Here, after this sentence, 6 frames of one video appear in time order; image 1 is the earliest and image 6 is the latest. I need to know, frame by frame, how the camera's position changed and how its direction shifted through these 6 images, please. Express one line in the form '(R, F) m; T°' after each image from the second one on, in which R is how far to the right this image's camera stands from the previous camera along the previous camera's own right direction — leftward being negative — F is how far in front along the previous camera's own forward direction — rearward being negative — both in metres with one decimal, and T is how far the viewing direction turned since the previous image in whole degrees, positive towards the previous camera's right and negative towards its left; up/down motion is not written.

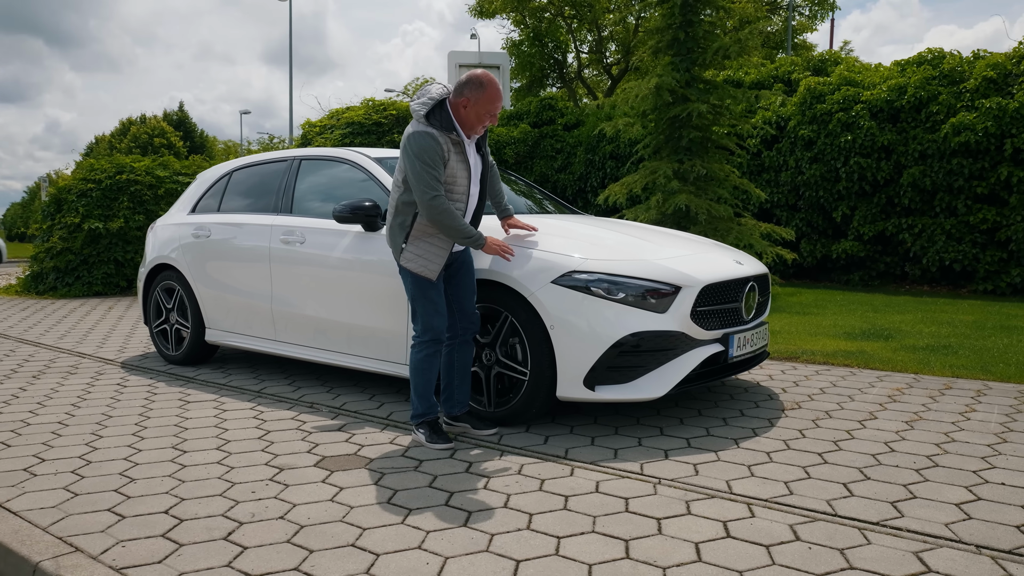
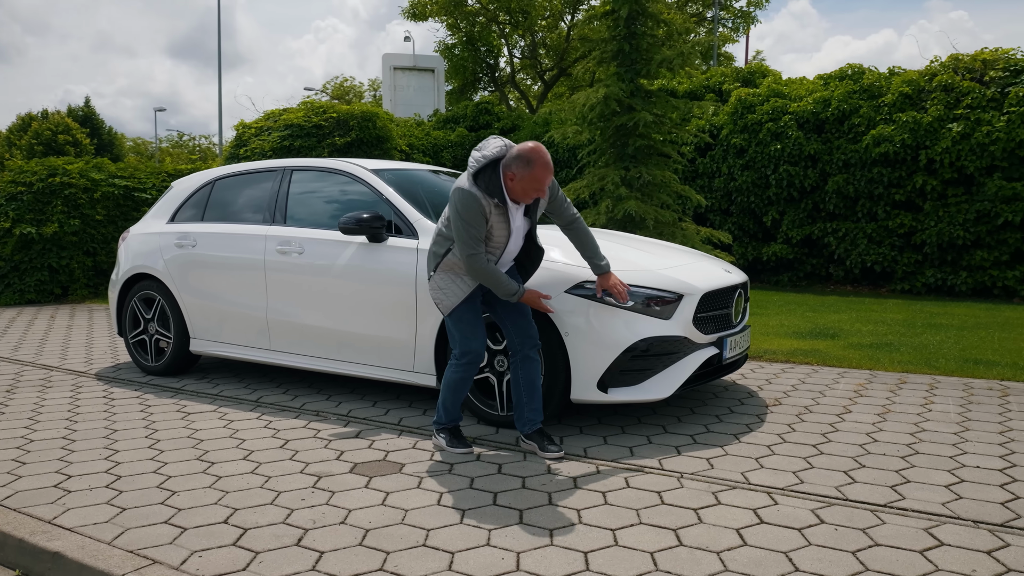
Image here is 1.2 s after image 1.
(-0.5, -0.2) m; +6°
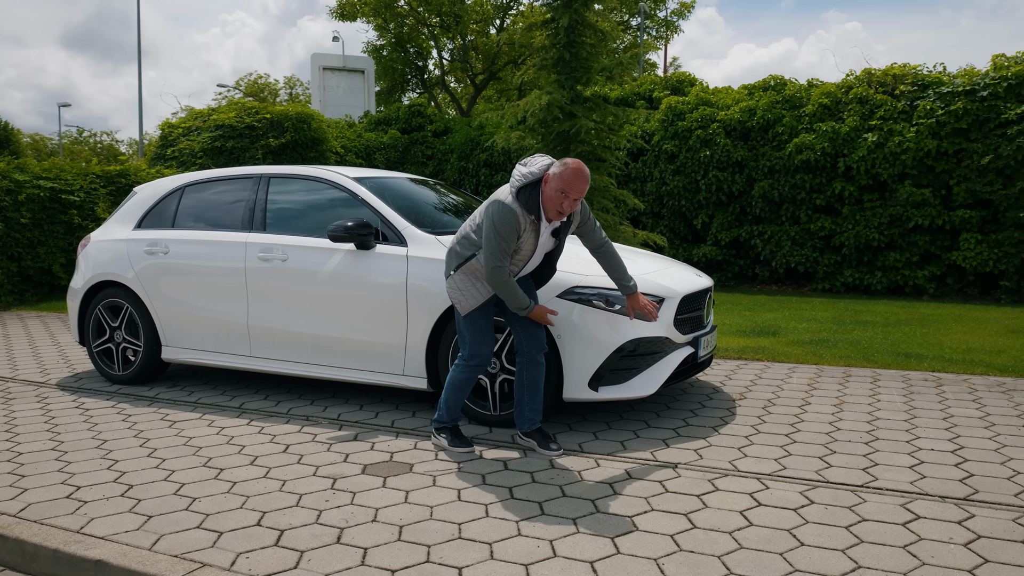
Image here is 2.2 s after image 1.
(-0.4, -0.2) m; +6°
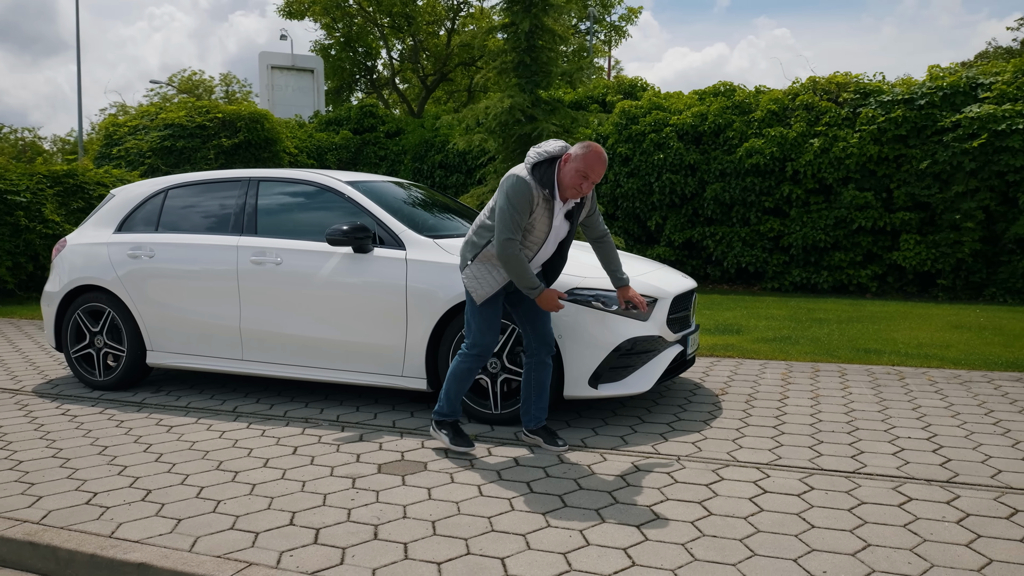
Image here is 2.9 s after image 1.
(-0.4, -0.1) m; +4°
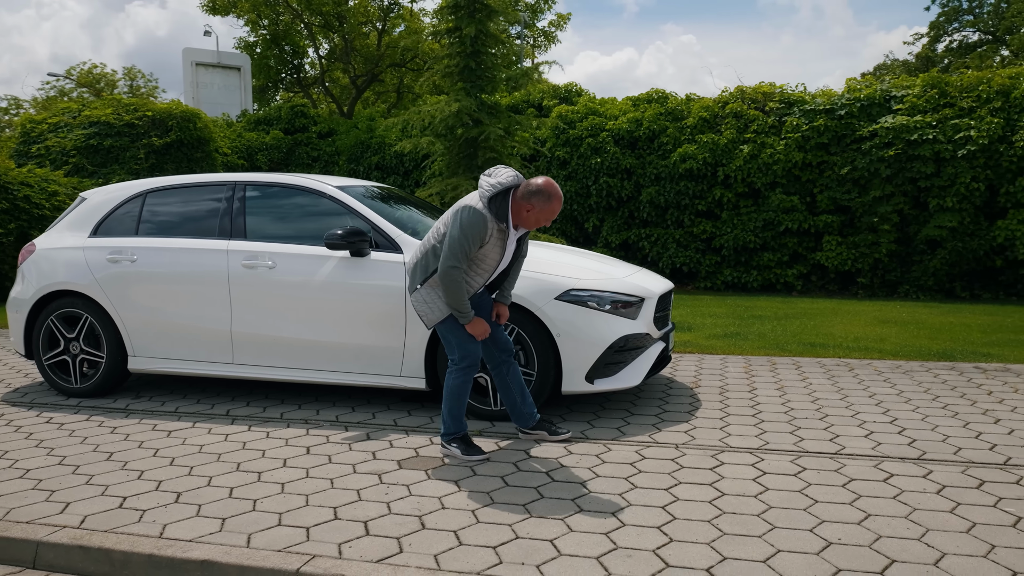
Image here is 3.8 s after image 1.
(-0.5, -0.2) m; +6°
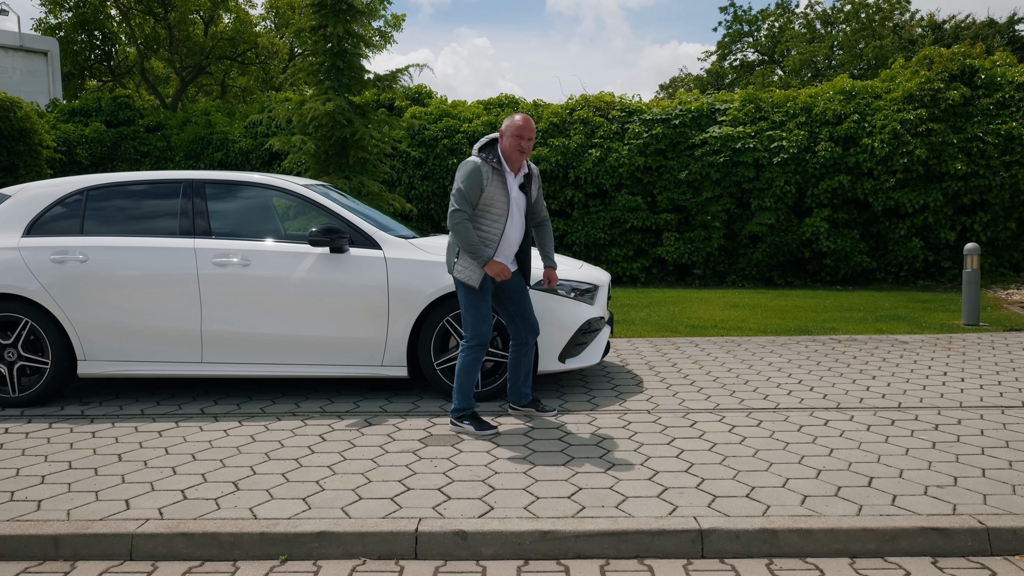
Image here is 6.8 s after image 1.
(-1.2, -0.3) m; +14°
